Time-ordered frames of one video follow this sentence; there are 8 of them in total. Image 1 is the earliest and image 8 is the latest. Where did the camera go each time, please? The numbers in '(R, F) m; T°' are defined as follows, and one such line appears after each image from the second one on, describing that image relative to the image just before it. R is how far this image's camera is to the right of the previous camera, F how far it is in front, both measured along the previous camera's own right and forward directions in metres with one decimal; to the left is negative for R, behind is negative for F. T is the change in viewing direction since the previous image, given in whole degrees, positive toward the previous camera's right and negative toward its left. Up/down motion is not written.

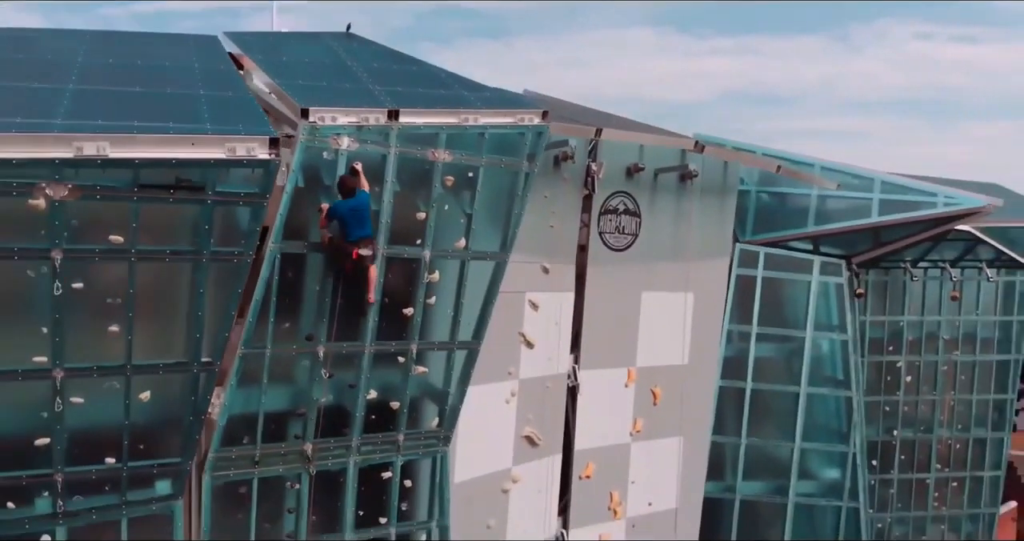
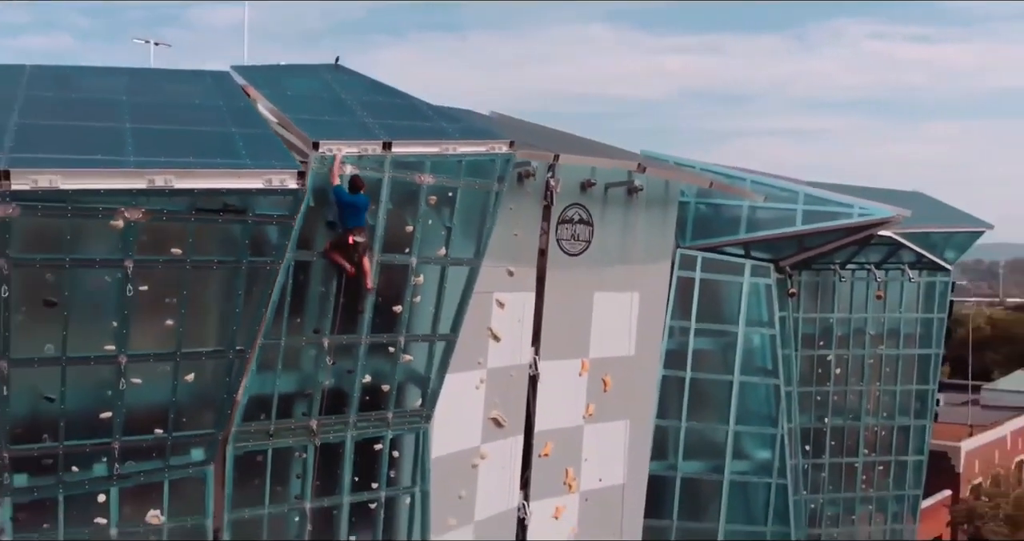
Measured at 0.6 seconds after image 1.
(-0.1, -1.8) m; +2°
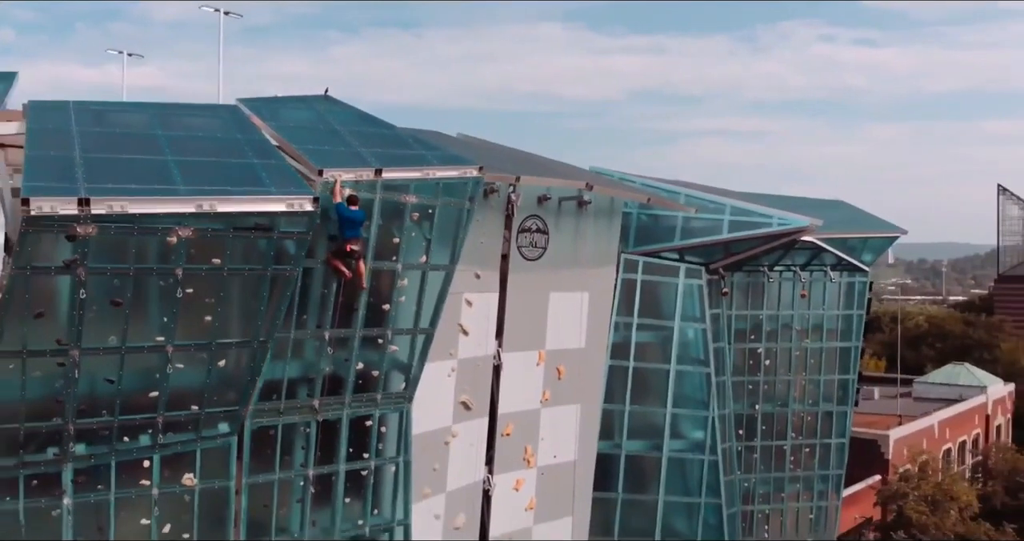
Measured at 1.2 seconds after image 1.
(-0.2, -2.2) m; +2°
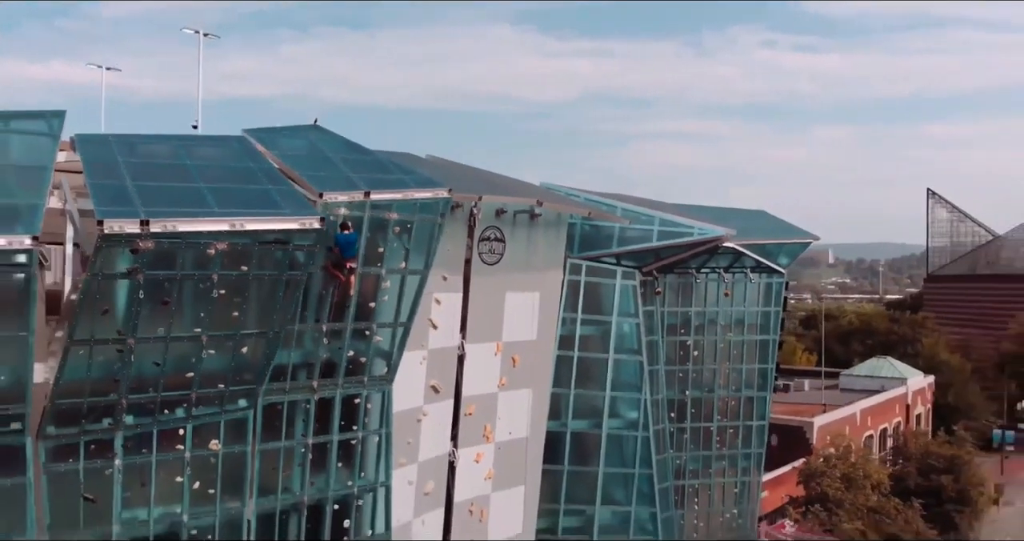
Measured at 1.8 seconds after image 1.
(-0.2, -2.9) m; +2°
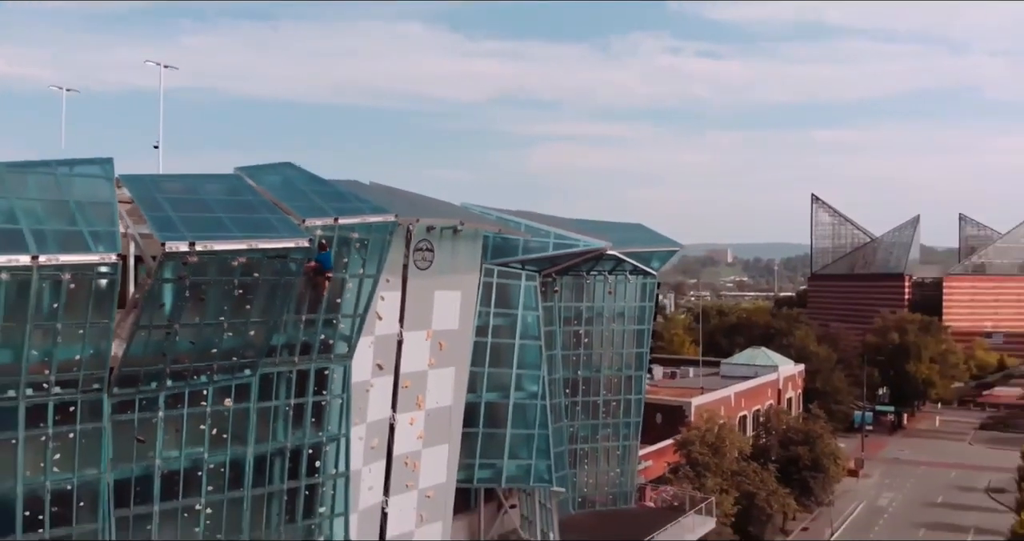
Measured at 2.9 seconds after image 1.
(-0.3, -5.8) m; +4°
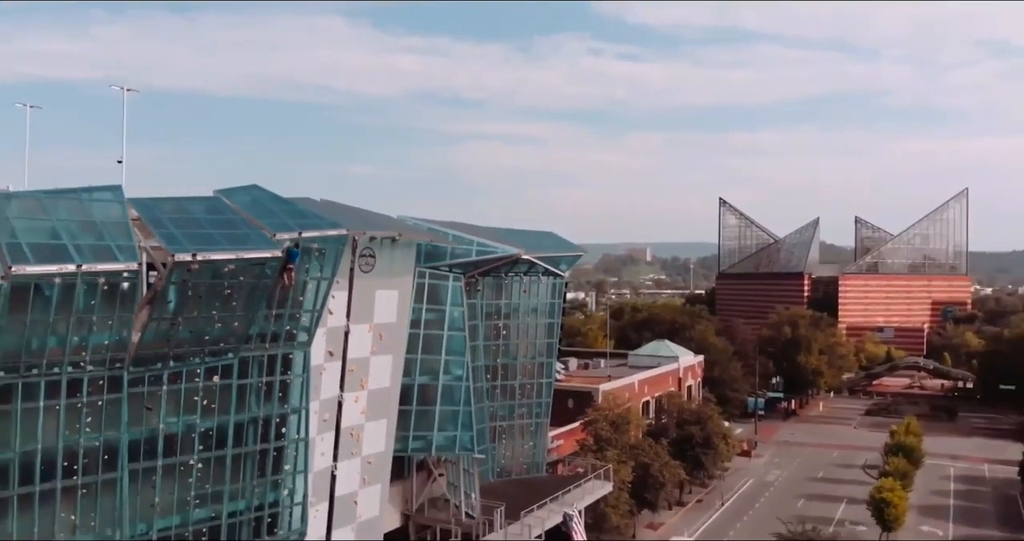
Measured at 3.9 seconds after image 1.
(-0.1, -5.6) m; +3°
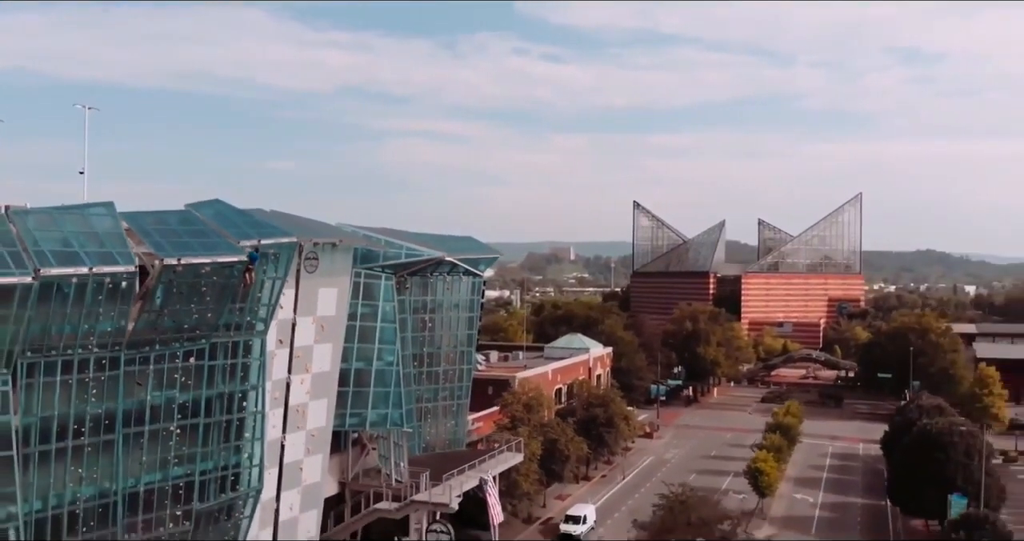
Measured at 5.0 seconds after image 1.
(+0.1, -6.1) m; +3°
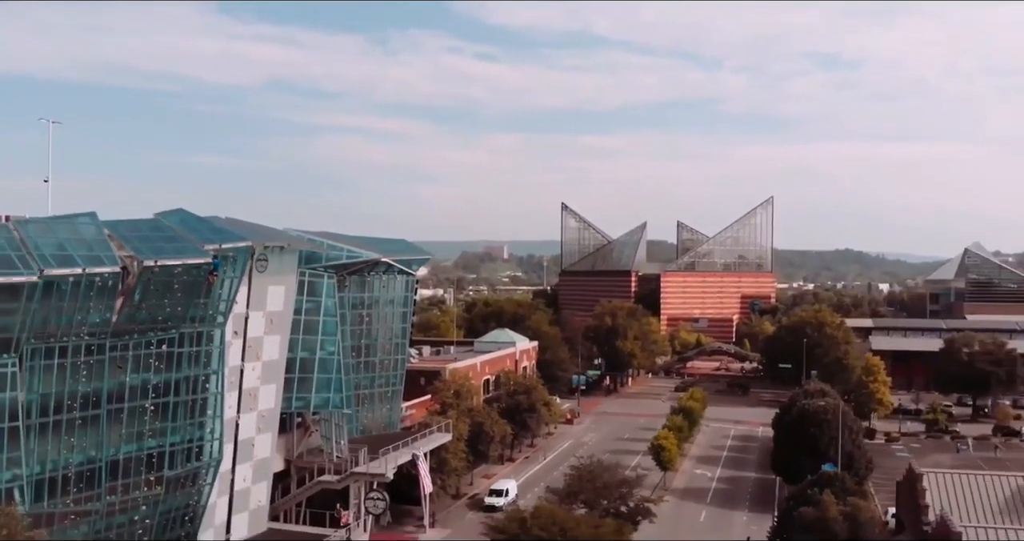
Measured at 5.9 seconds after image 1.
(+0.3, -5.8) m; +3°
